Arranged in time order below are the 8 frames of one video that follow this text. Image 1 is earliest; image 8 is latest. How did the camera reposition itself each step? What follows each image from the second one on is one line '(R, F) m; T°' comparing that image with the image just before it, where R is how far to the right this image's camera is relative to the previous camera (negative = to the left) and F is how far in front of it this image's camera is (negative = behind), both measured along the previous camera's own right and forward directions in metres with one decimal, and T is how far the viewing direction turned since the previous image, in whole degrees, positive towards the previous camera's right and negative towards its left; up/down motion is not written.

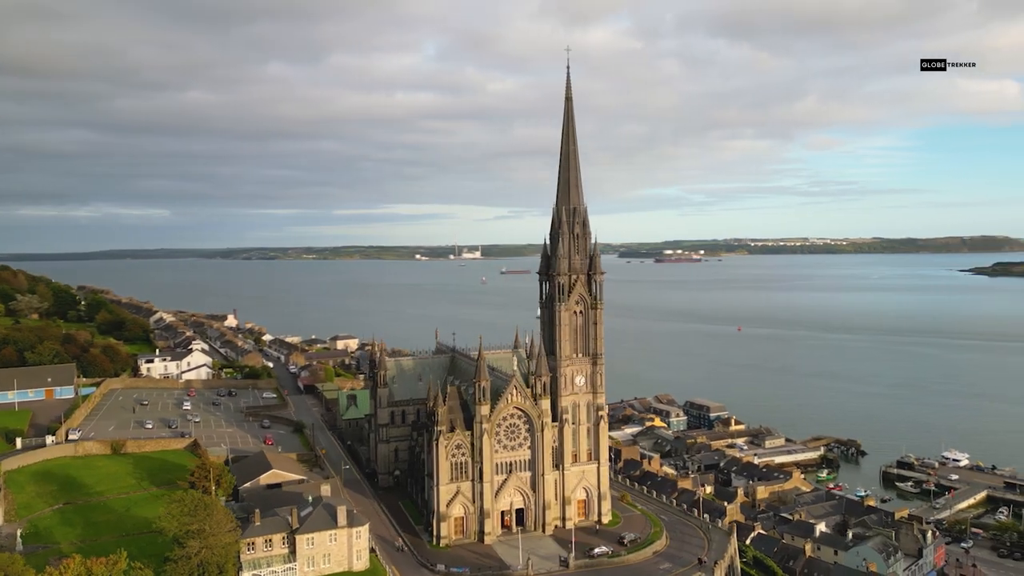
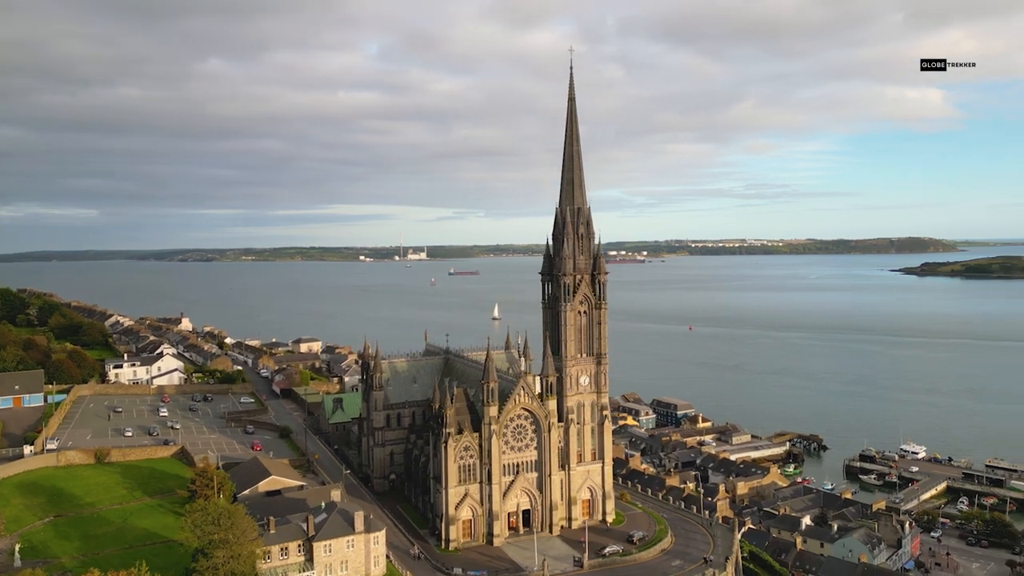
(-4.3, +0.4) m; +4°
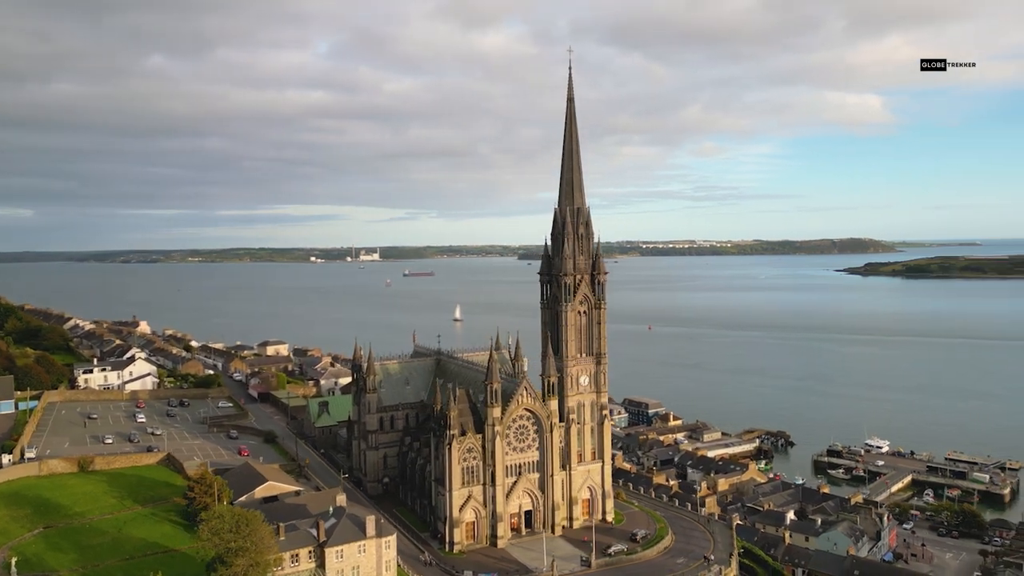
(-3.4, +0.3) m; +3°
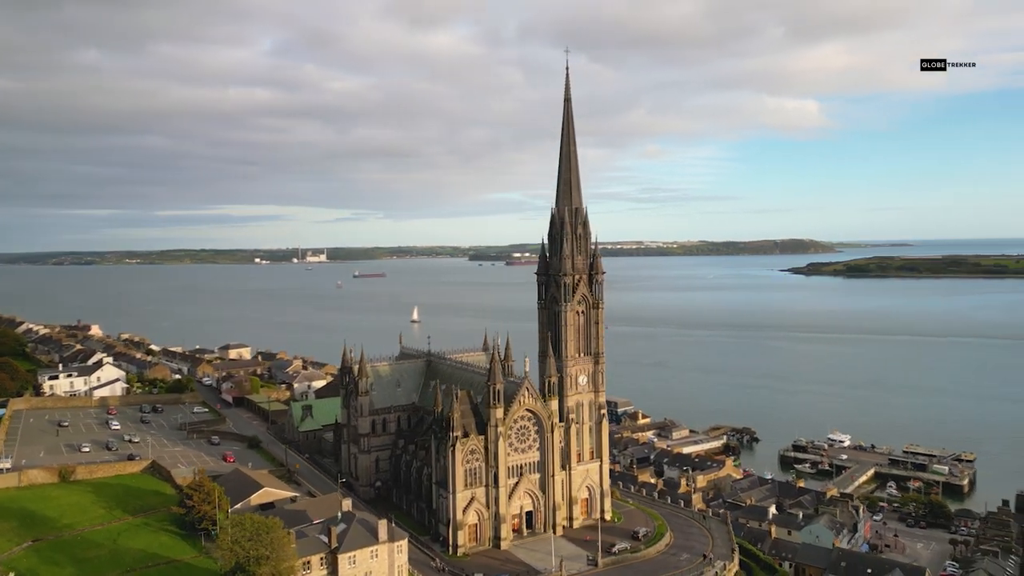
(-3.5, +0.3) m; +4°
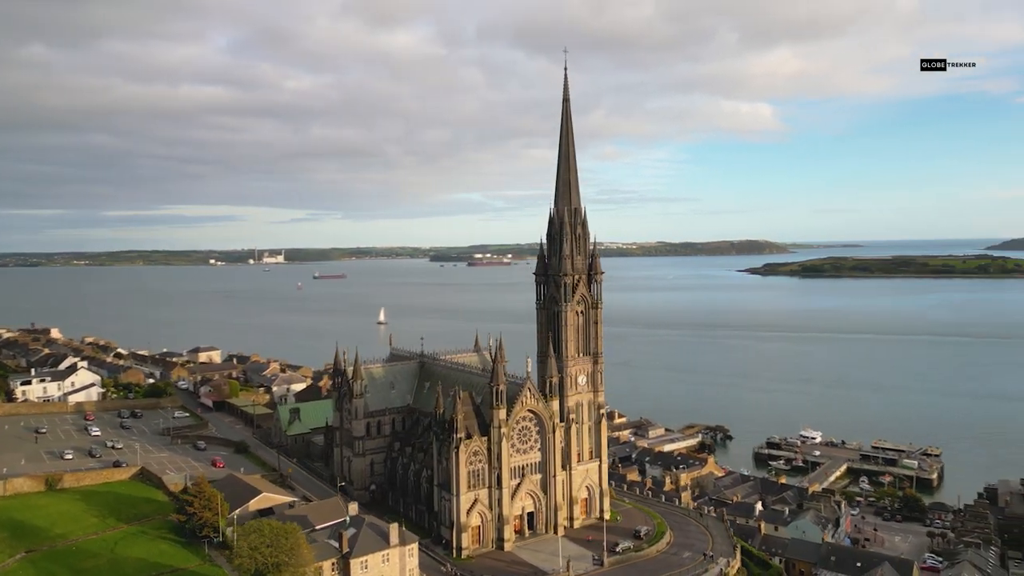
(-2.8, +0.2) m; +3°
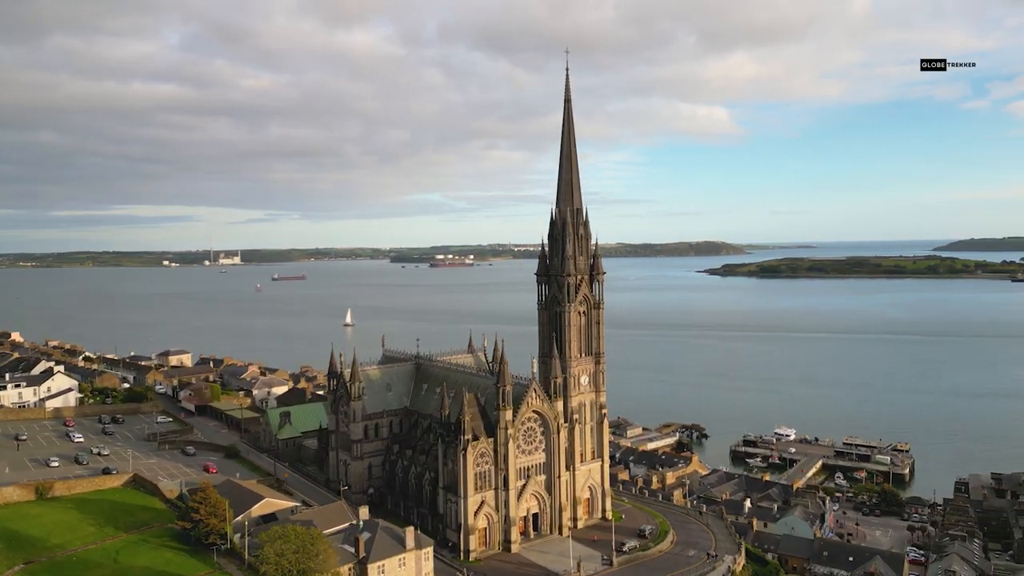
(-3.0, +0.2) m; +3°
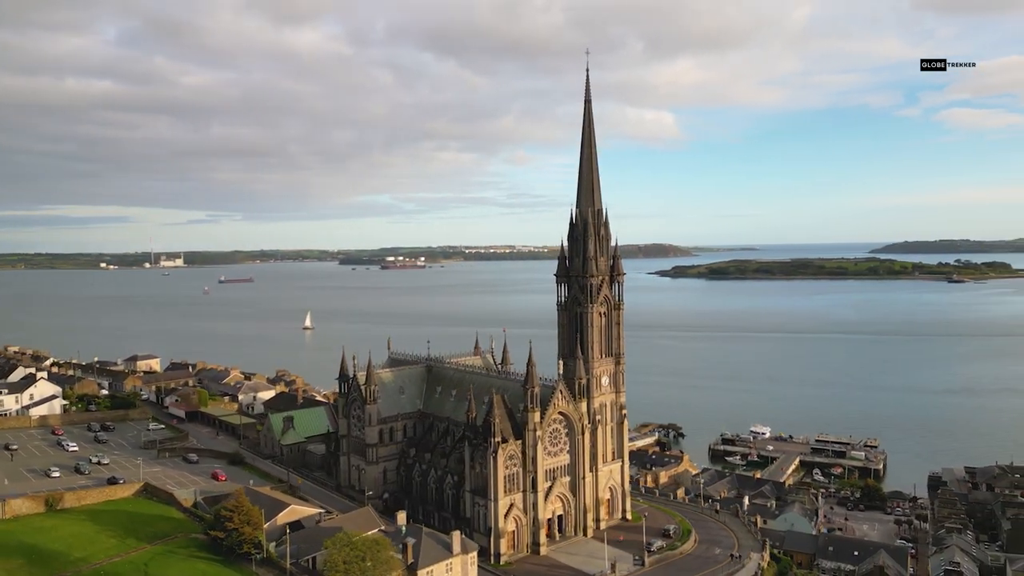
(-5.1, +0.4) m; +4°
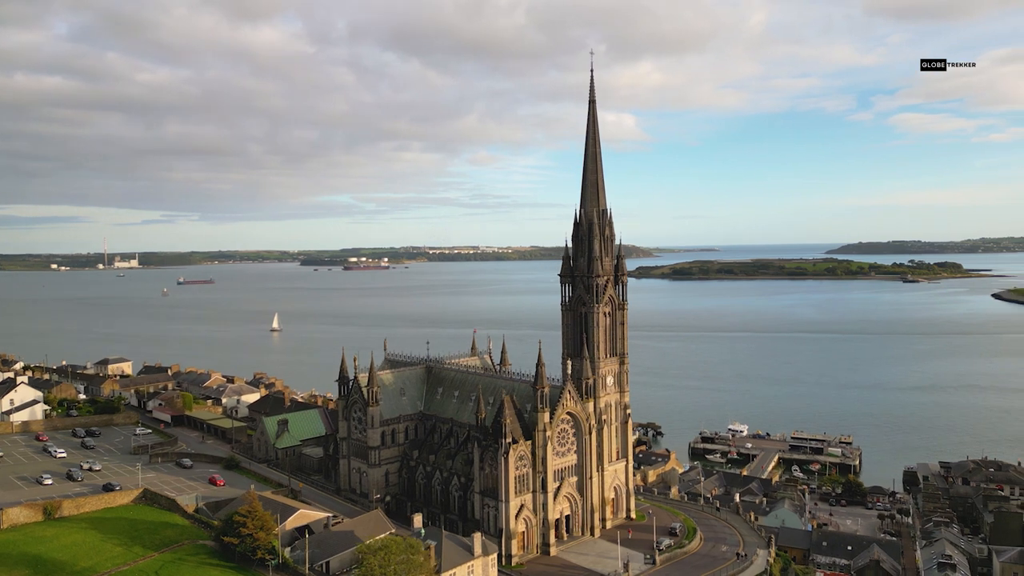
(-3.1, +0.2) m; +3°
